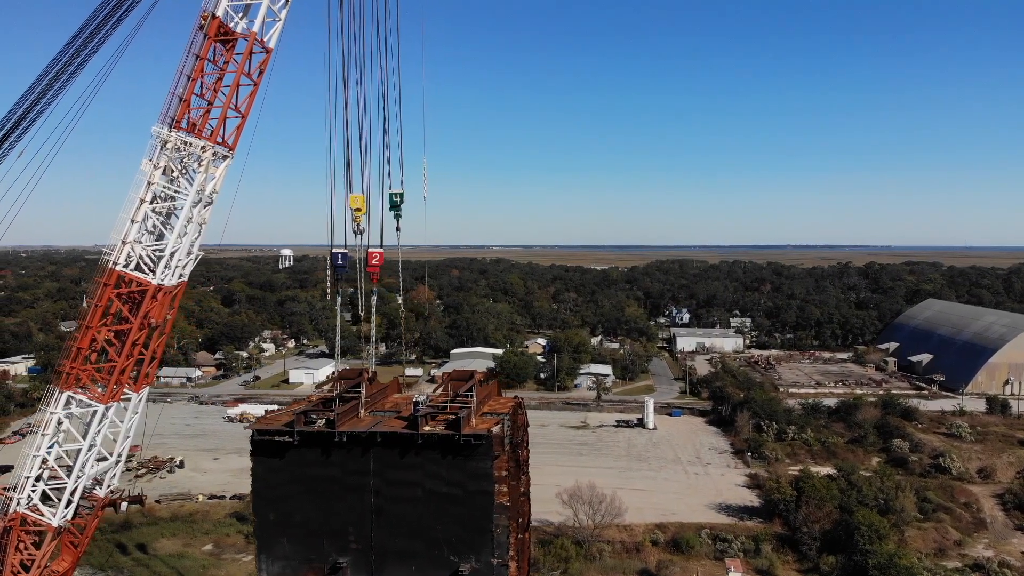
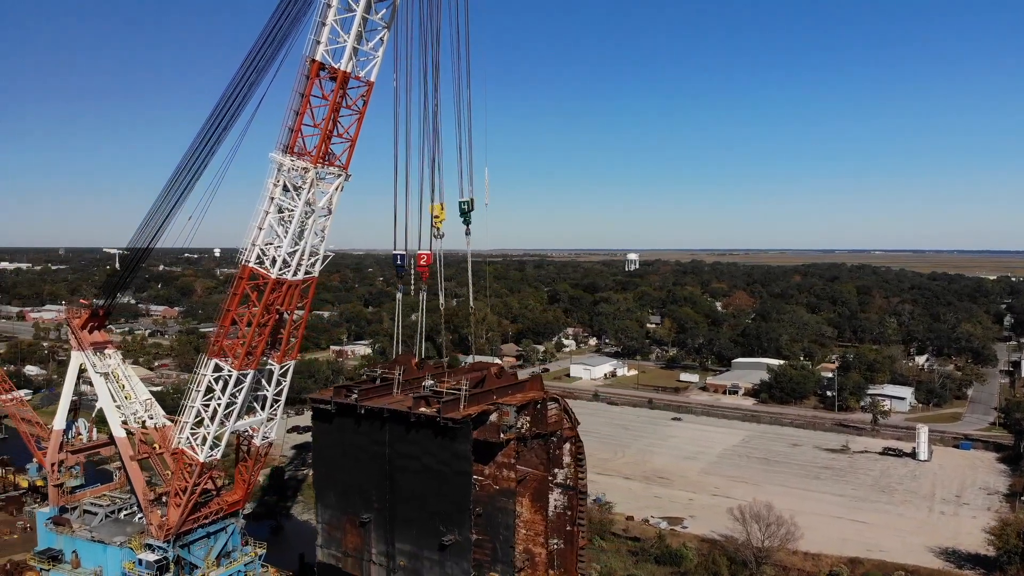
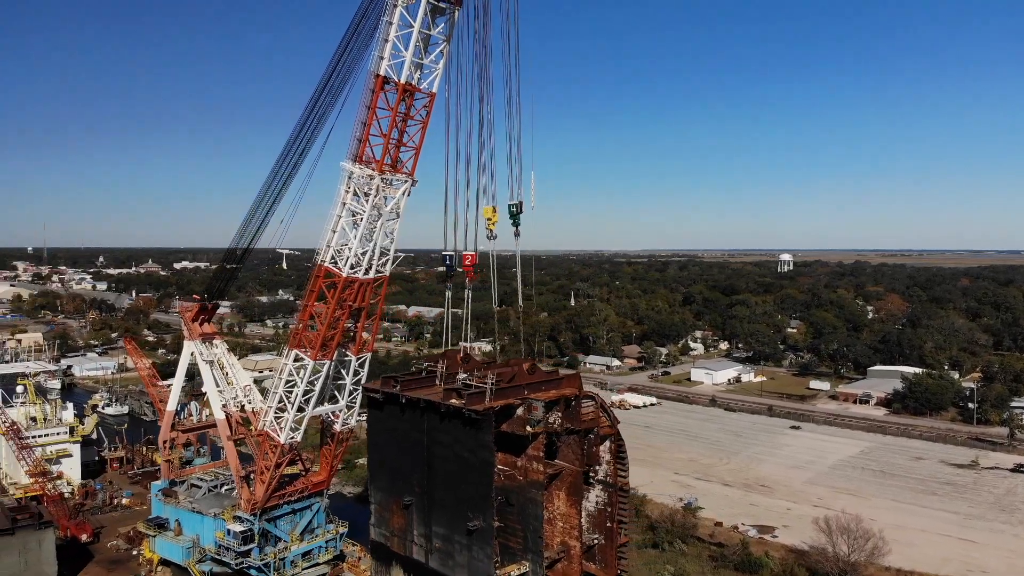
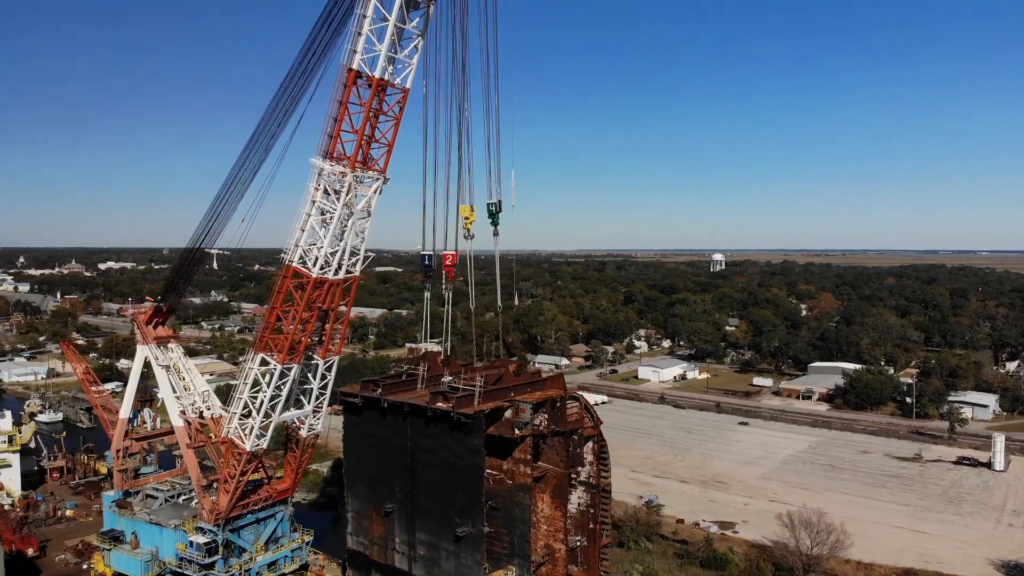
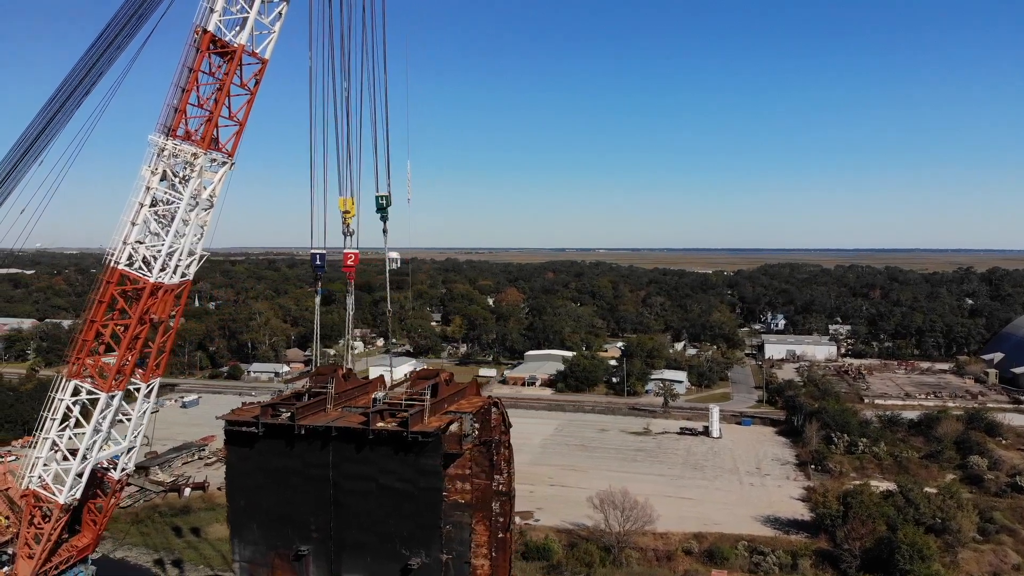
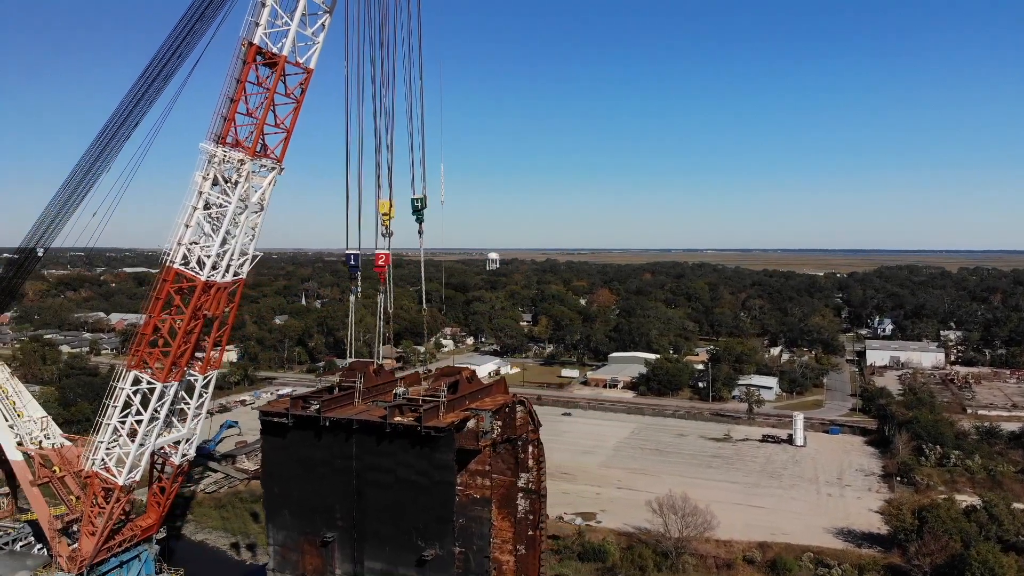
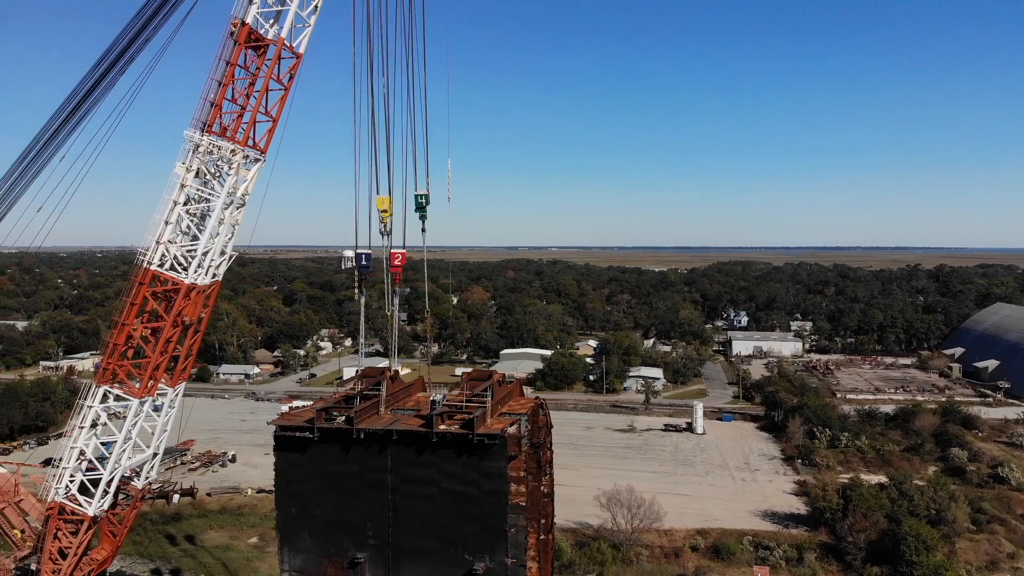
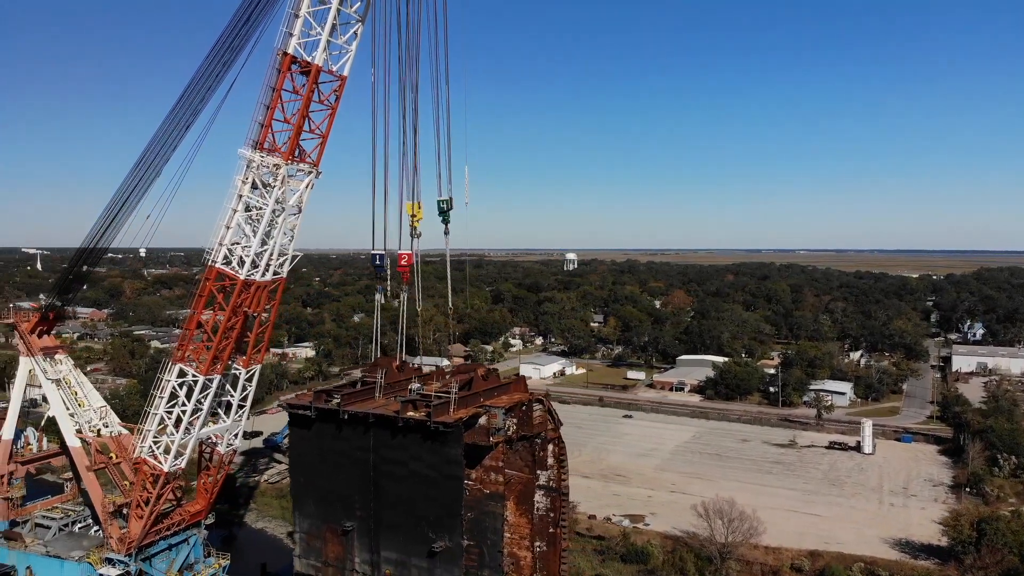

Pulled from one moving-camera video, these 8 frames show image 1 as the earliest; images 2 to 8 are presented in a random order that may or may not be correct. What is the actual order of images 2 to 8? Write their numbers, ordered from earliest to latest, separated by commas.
7, 5, 6, 8, 2, 4, 3
